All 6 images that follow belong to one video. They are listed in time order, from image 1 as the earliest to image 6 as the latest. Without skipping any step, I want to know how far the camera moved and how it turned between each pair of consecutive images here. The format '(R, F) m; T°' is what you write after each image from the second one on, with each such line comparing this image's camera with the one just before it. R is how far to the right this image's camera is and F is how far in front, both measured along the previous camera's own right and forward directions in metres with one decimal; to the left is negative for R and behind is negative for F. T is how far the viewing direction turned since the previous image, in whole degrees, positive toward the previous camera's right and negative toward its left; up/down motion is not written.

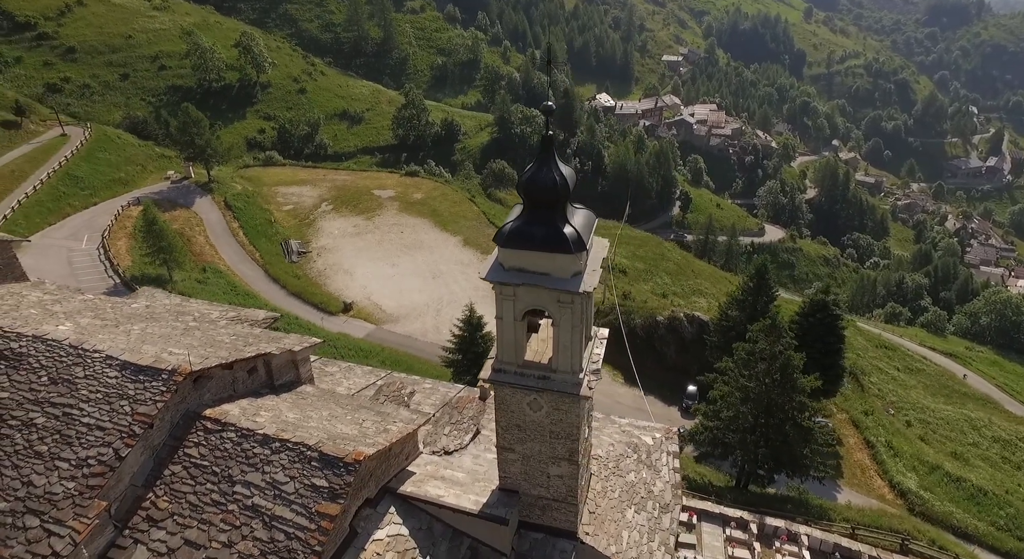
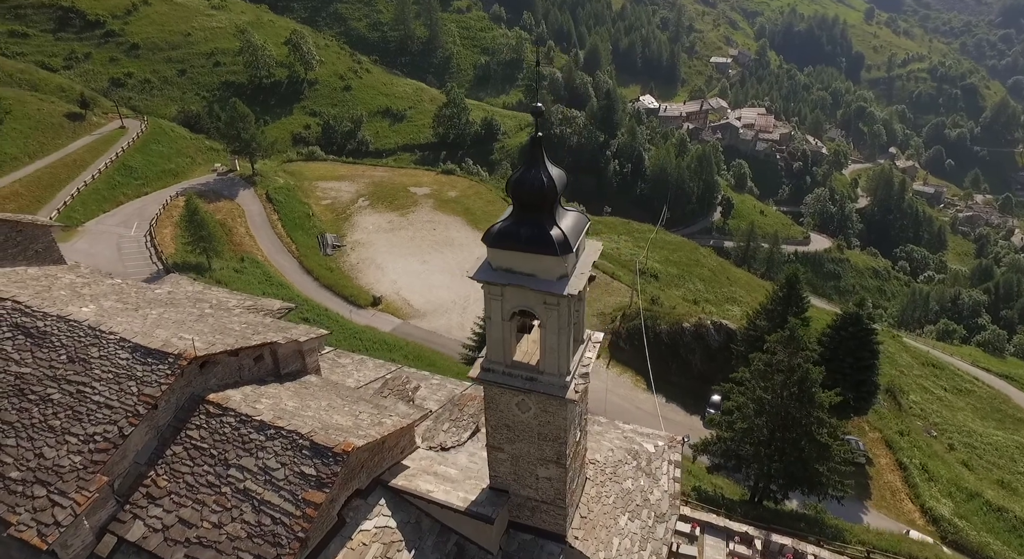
(+1.8, -0.1) m; -5°
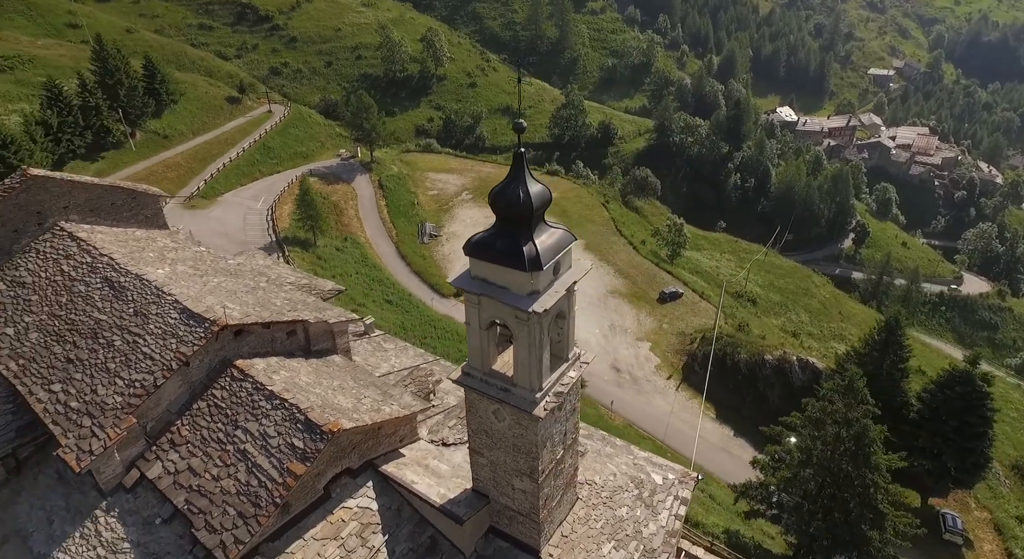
(+4.8, +0.4) m; -13°
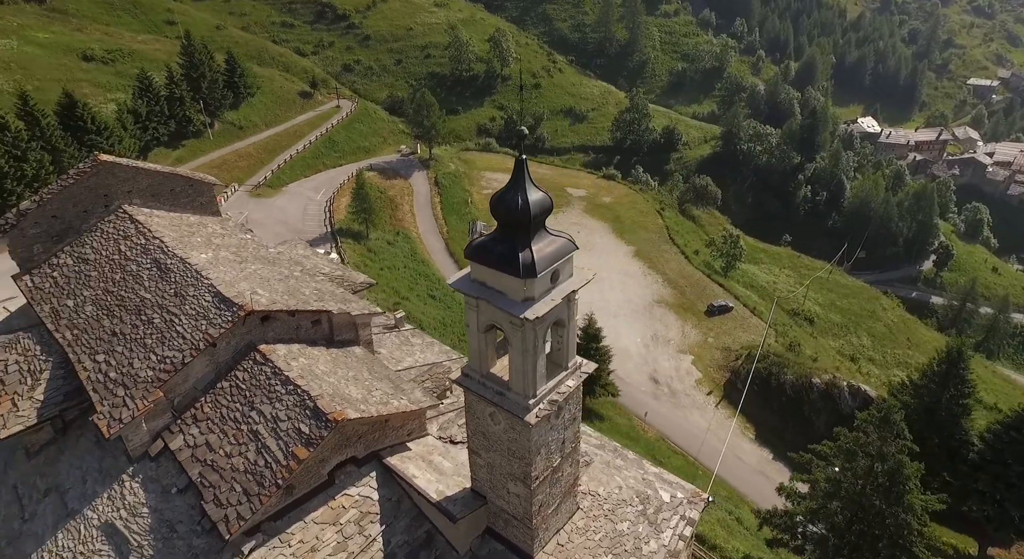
(+2.2, +0.1) m; -7°
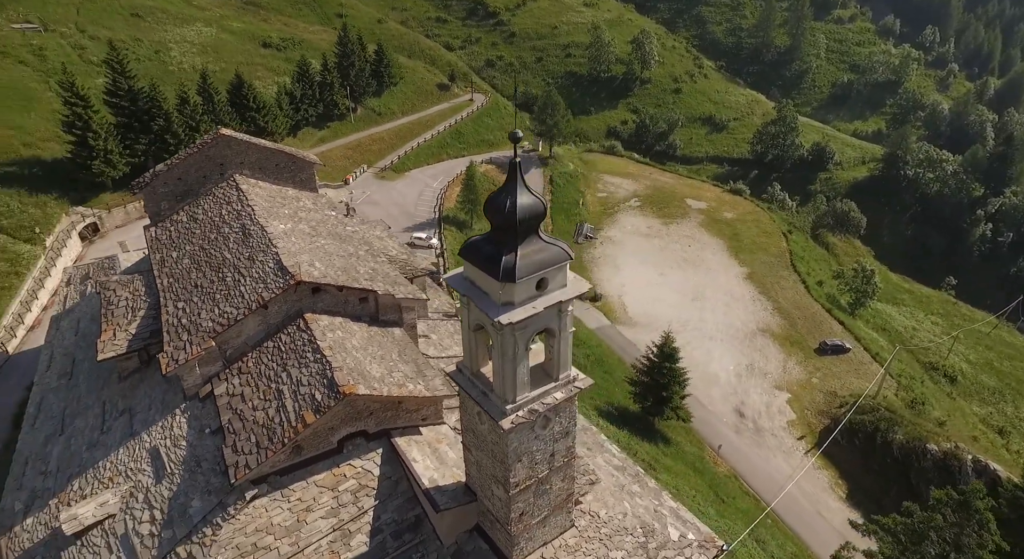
(+4.8, +1.2) m; -15°
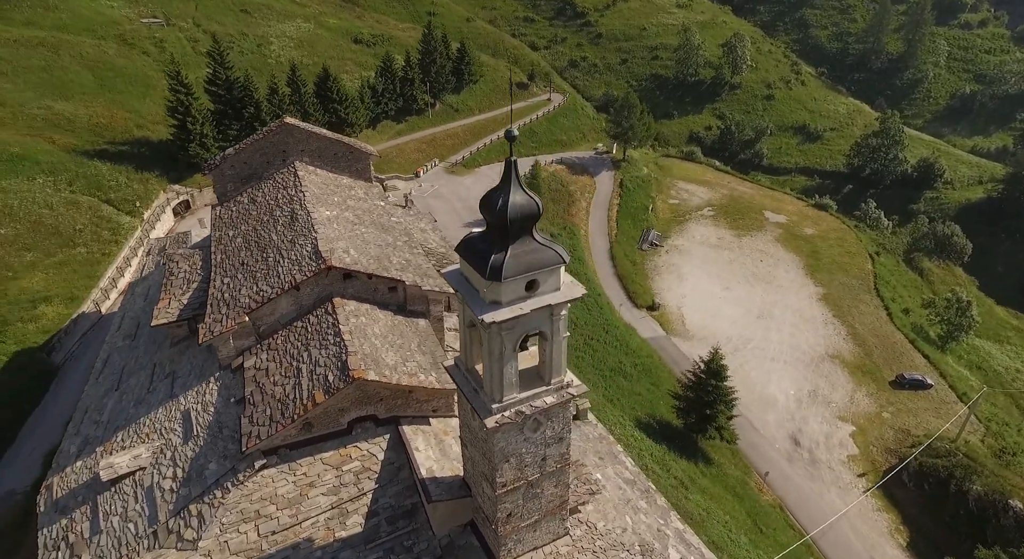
(+2.9, +0.8) m; -9°
